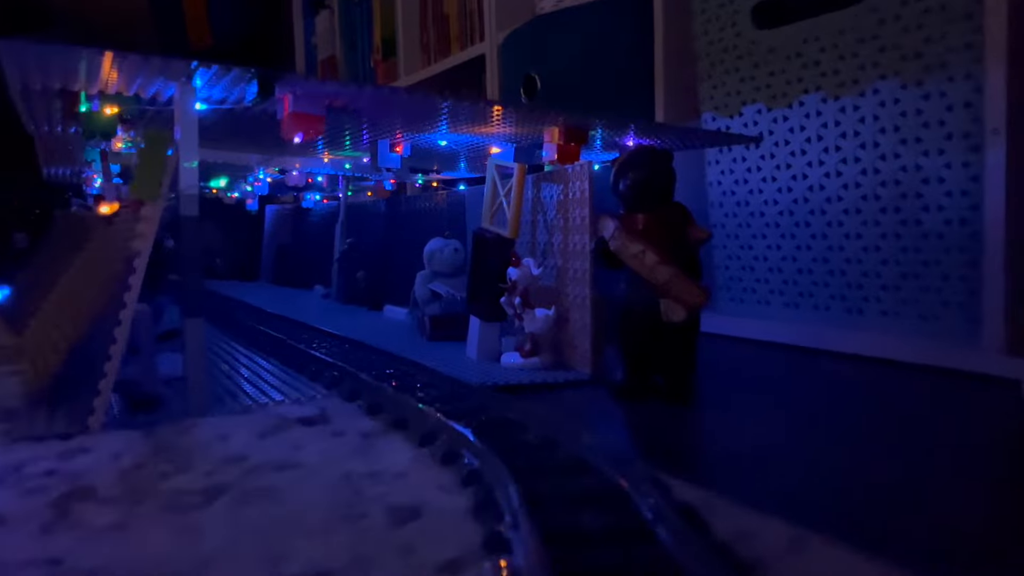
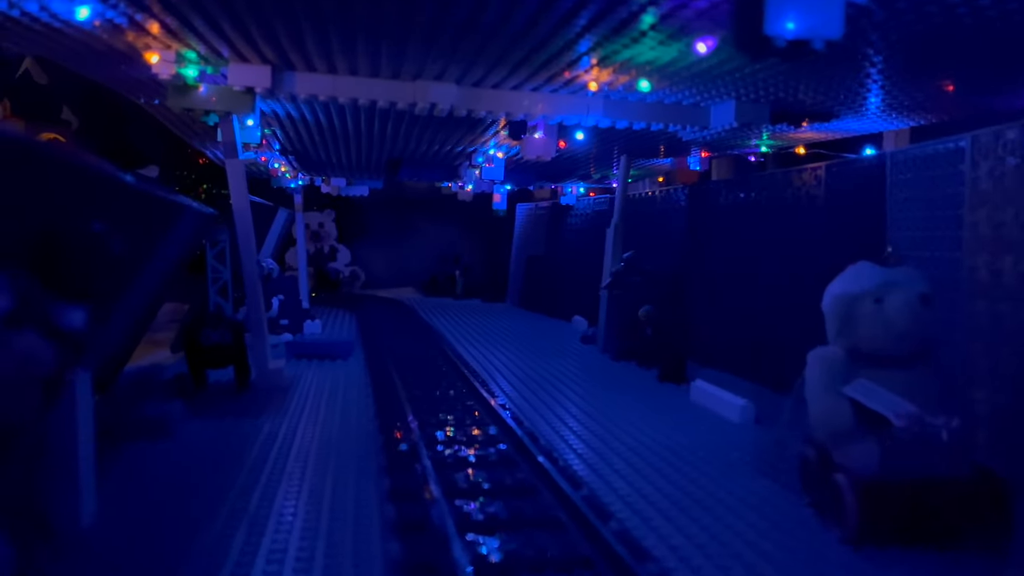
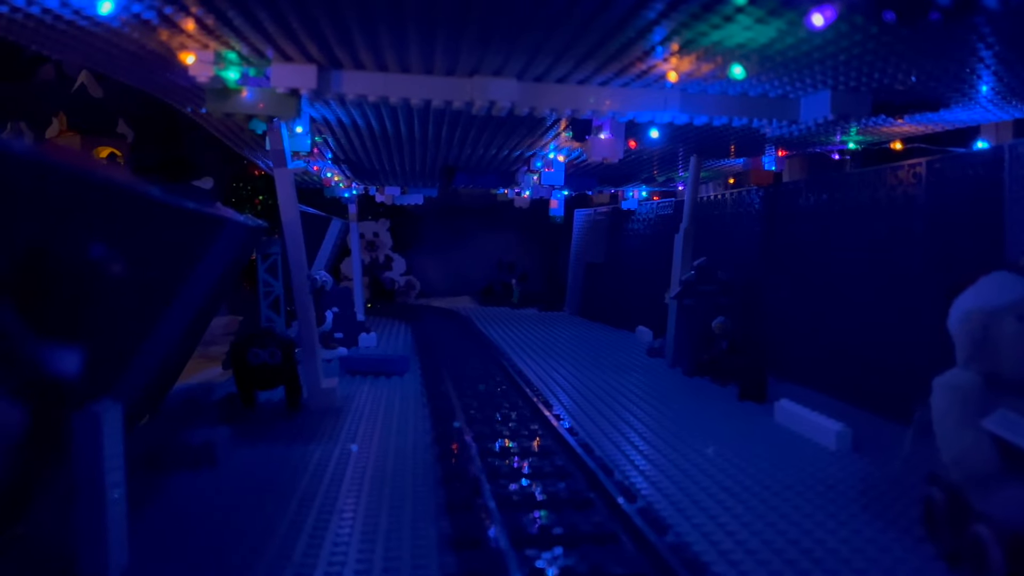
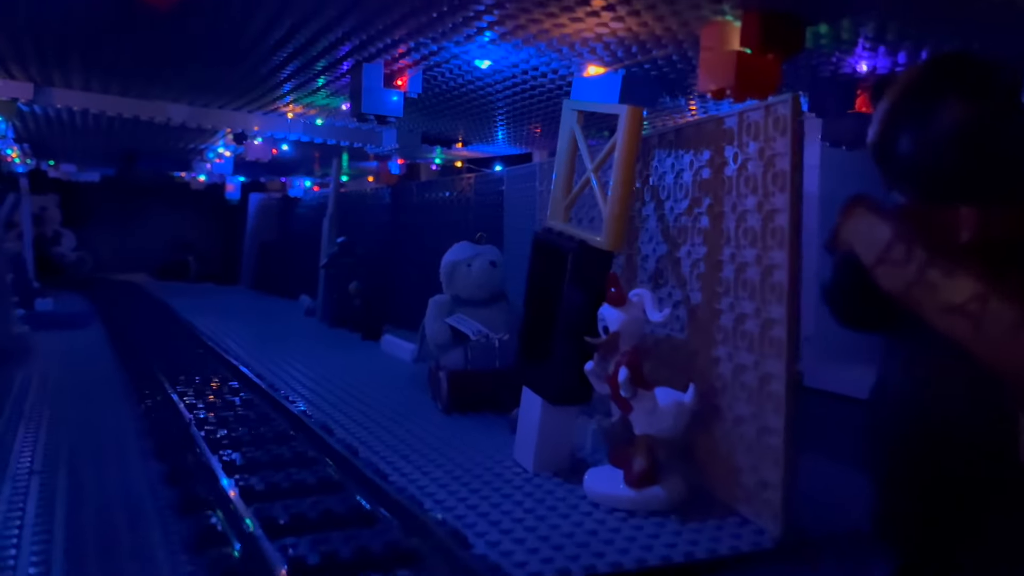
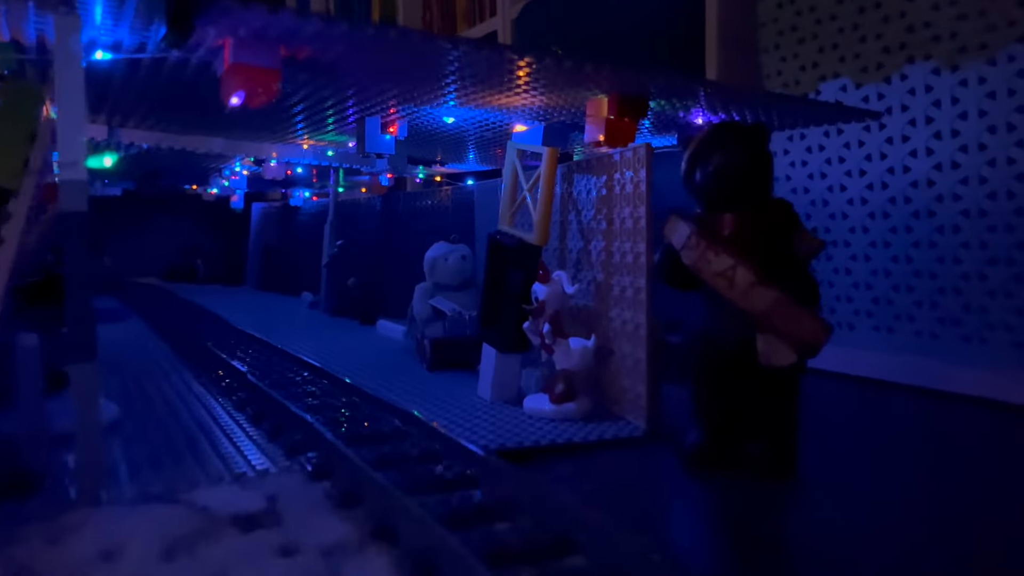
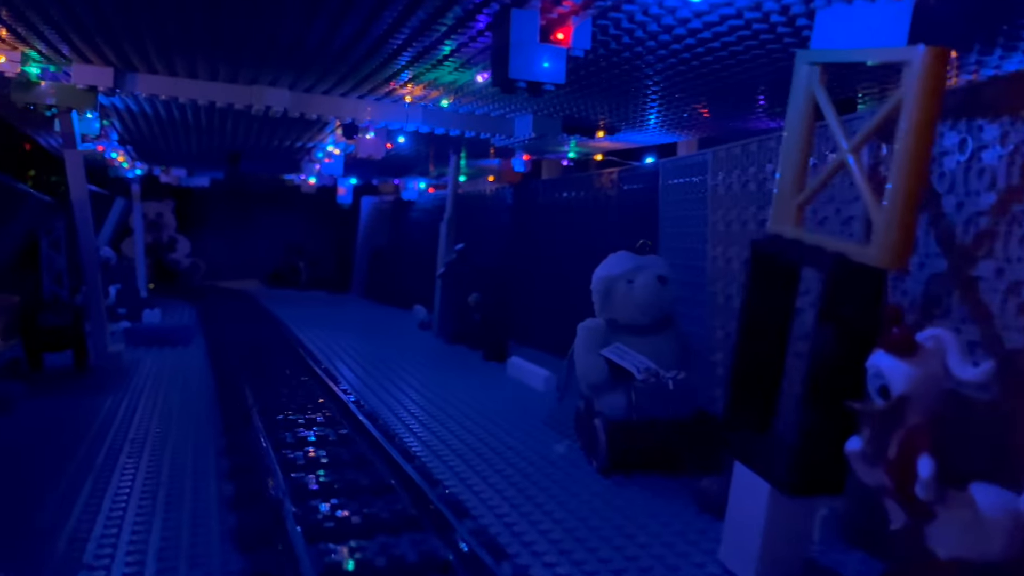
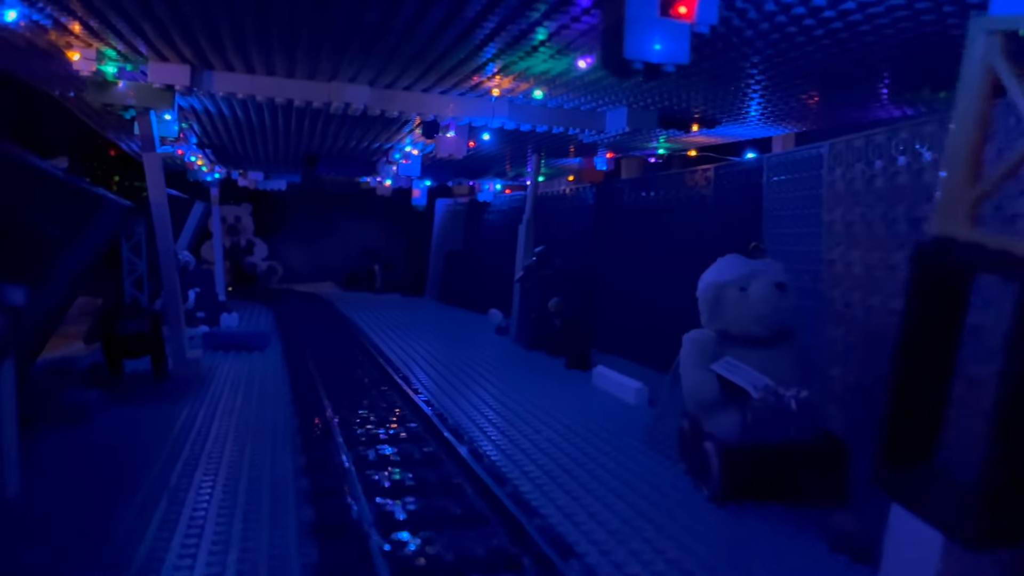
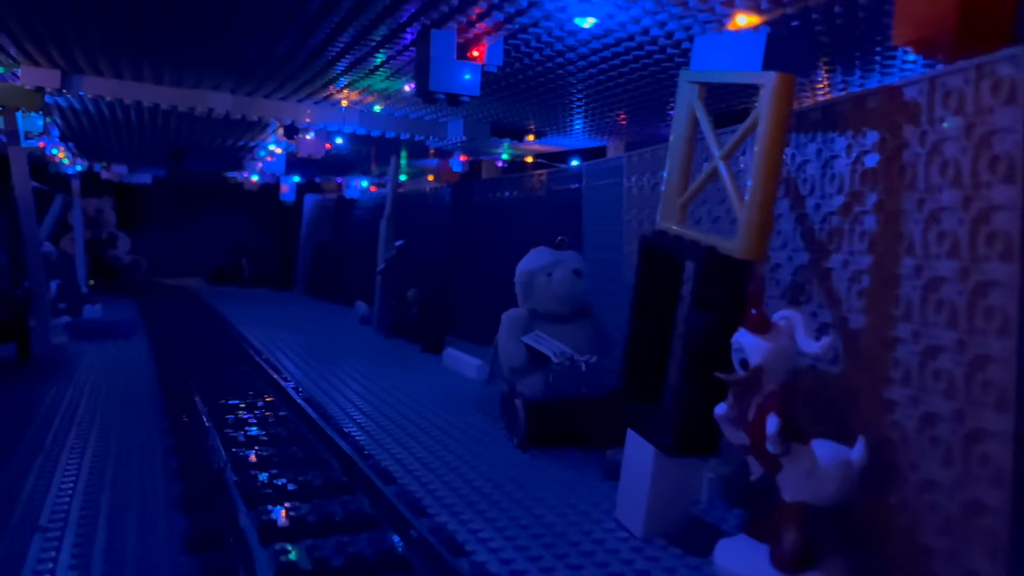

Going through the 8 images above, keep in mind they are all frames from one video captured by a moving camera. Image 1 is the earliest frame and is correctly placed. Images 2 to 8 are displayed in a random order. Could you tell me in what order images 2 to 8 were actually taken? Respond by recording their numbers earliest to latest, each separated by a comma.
5, 4, 8, 6, 7, 2, 3
